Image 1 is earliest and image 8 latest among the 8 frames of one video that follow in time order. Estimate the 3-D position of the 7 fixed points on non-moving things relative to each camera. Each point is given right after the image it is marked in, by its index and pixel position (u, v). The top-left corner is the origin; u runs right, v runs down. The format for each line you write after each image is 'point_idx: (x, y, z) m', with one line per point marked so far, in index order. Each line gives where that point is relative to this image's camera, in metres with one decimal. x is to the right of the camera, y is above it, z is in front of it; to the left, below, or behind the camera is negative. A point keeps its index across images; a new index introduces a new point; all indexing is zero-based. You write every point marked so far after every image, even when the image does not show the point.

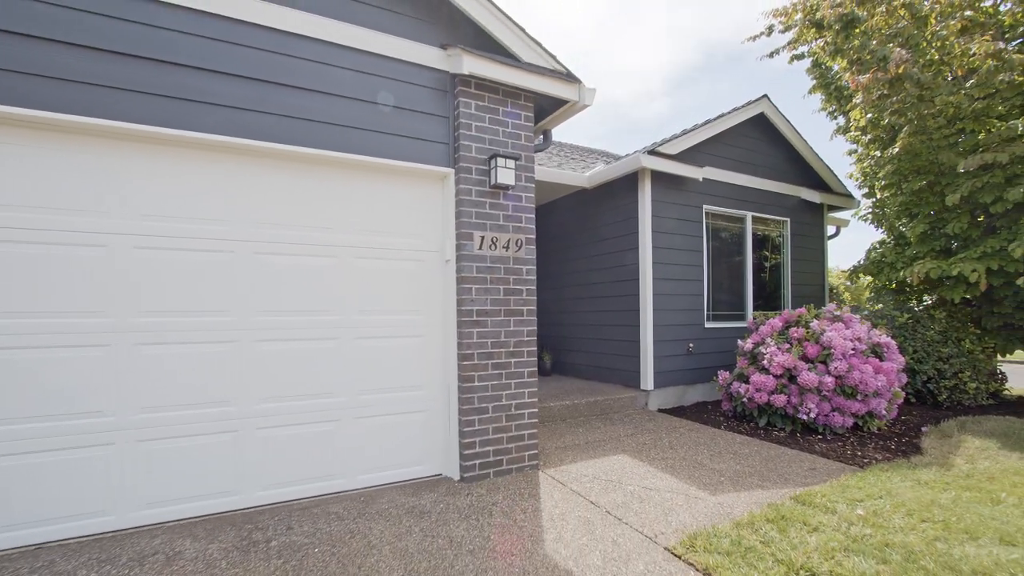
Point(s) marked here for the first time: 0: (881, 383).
0: (+1.8, -0.5, +4.2) m
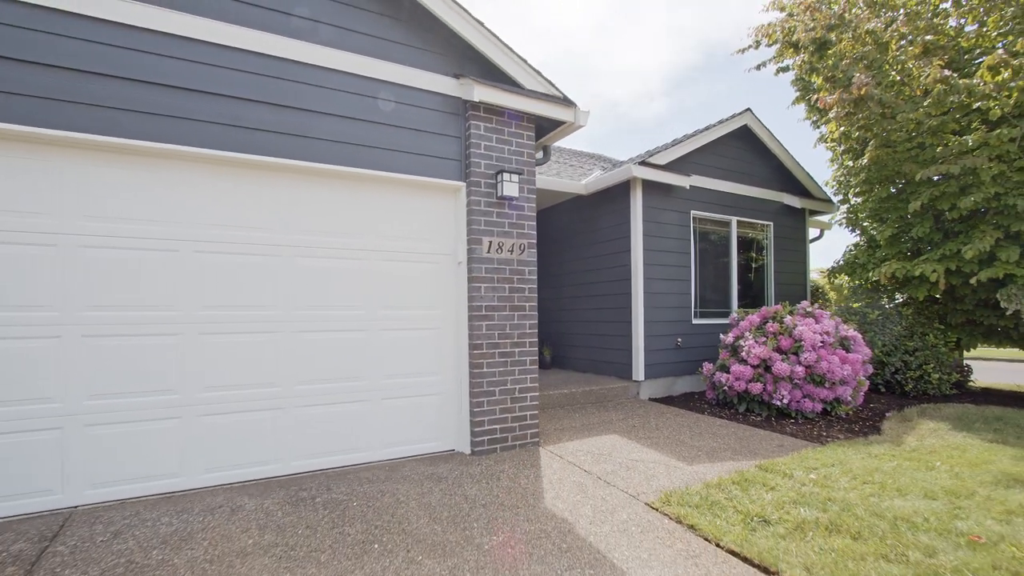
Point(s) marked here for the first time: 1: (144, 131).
0: (+1.8, -0.4, +4.7) m
1: (-1.3, +0.5, +2.8) m
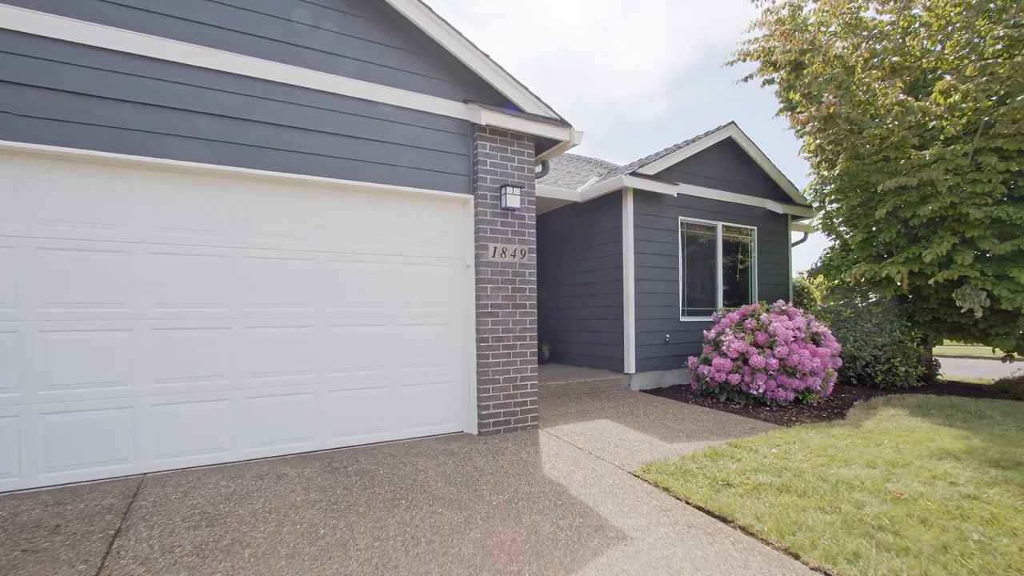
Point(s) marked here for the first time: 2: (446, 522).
0: (+1.8, -0.4, +5.2) m
1: (-1.3, +0.5, +3.3) m
2: (-0.2, -0.7, +2.7) m
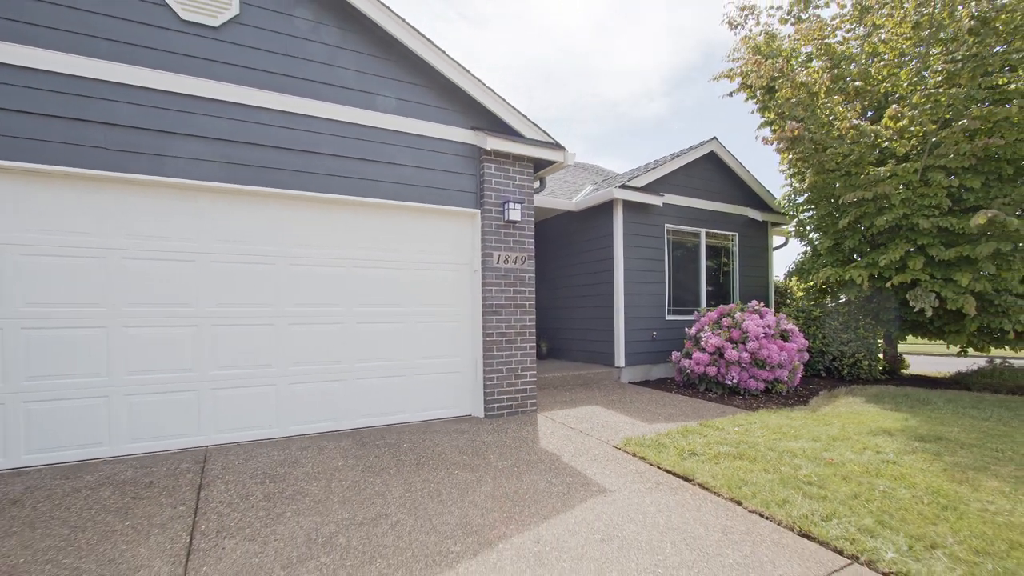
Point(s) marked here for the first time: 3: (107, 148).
0: (+1.8, -0.5, +5.8) m
1: (-1.3, +0.5, +3.9) m
2: (-0.2, -0.7, +3.3) m
3: (-1.7, +0.6, +3.5) m
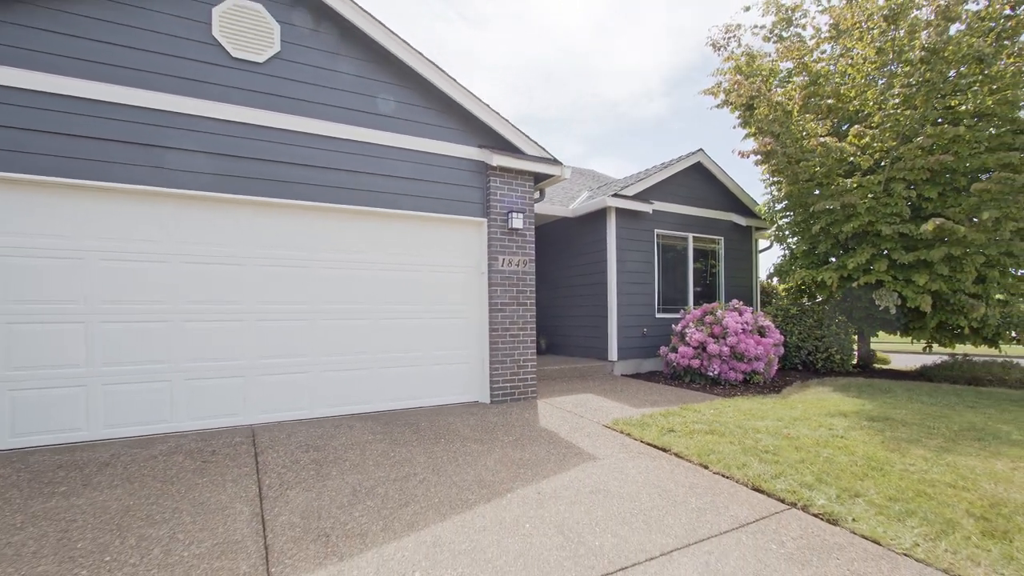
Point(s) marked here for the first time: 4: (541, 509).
0: (+1.8, -0.5, +6.4) m
1: (-1.3, +0.5, +4.5) m
2: (-0.2, -0.7, +3.9) m
3: (-1.6, +0.6, +4.1) m
4: (+0.1, -0.7, +2.9) m
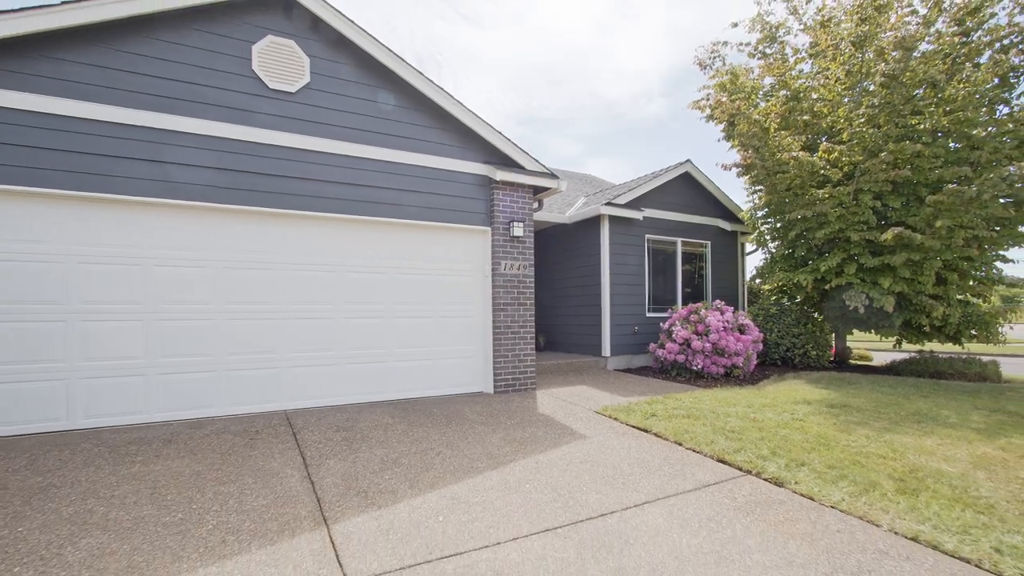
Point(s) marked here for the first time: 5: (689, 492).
0: (+1.8, -0.5, +7.0) m
1: (-1.2, +0.5, +5.2) m
2: (-0.2, -0.7, +4.5) m
3: (-1.6, +0.6, +4.8) m
4: (+0.1, -0.8, +3.5) m
5: (+0.7, -0.8, +3.3) m
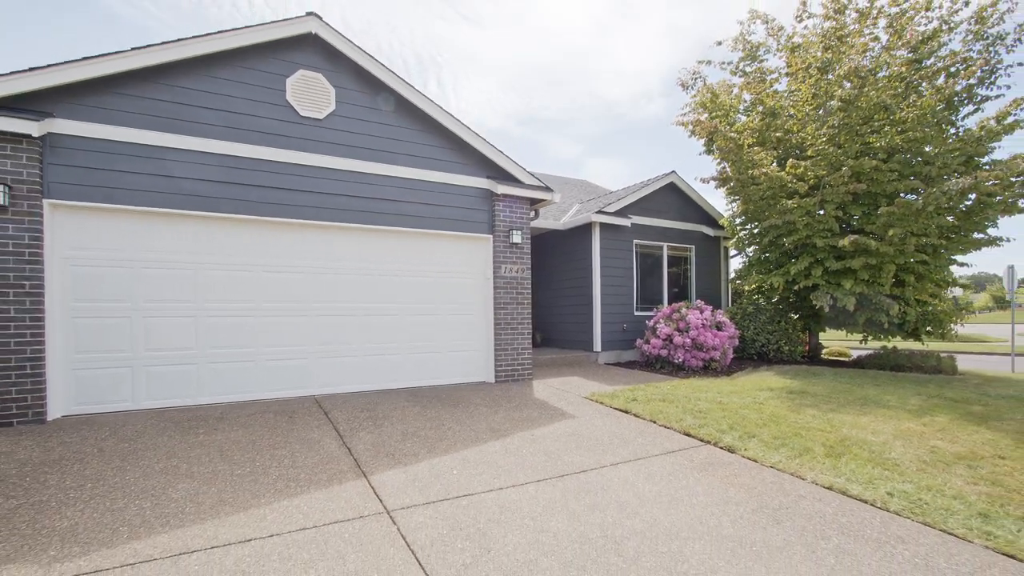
0: (+1.8, -0.5, +7.8) m
1: (-1.3, +0.5, +5.9) m
2: (-0.2, -0.7, +5.3) m
3: (-1.6, +0.5, +5.5) m
4: (+0.1, -0.8, +4.3) m
5: (+0.7, -0.8, +4.0) m
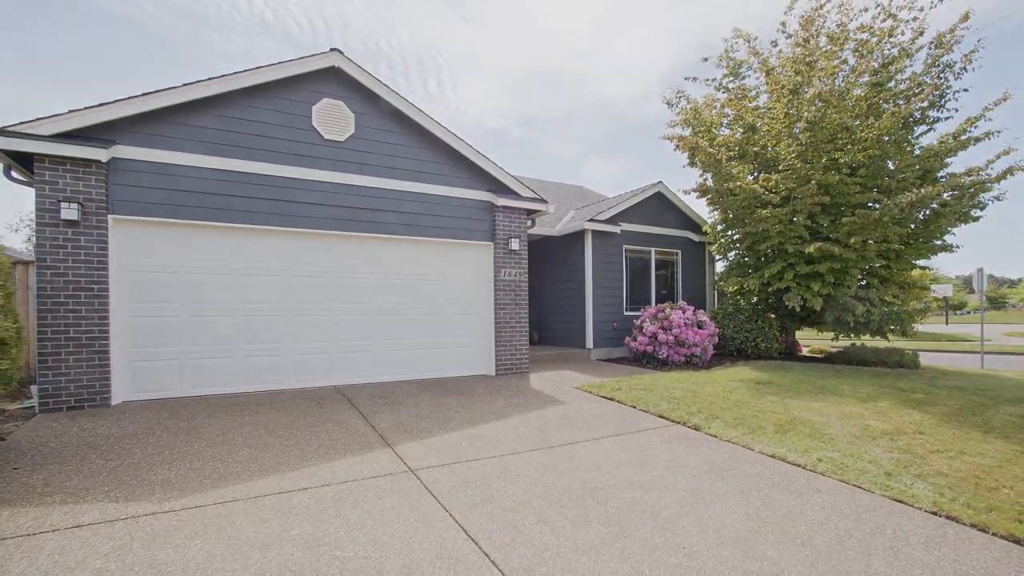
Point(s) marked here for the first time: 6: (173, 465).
0: (+1.8, -0.5, +8.5) m
1: (-1.3, +0.5, +6.6) m
2: (-0.2, -0.8, +6.0) m
3: (-1.6, +0.5, +6.2) m
4: (+0.1, -0.8, +5.0) m
5: (+0.7, -0.8, +4.8) m
6: (-1.4, -0.8, +3.7) m
